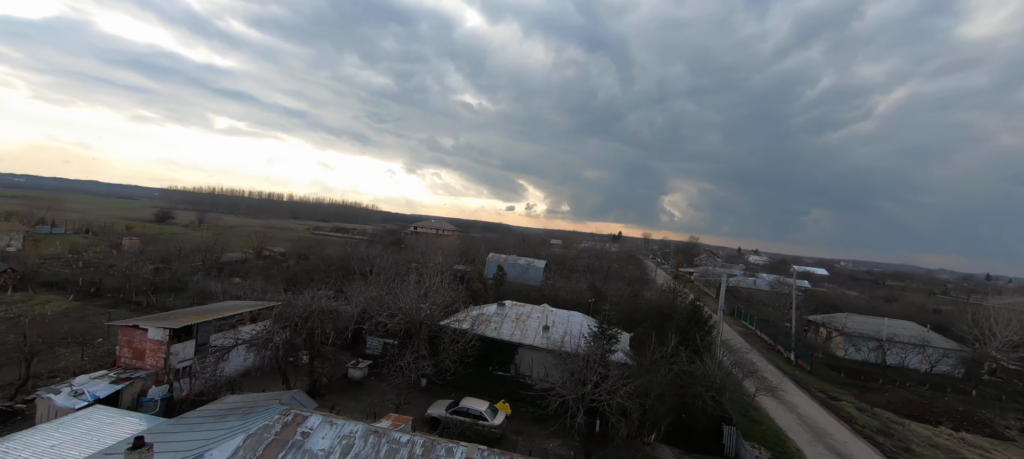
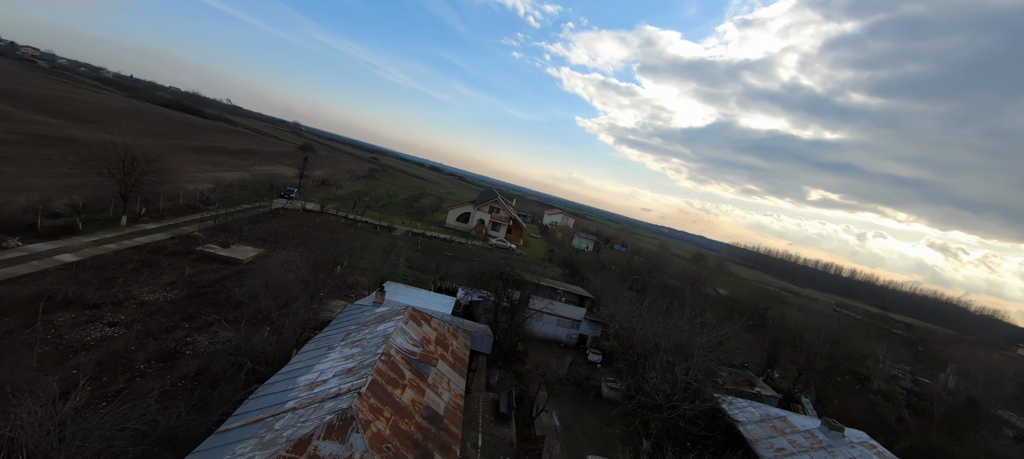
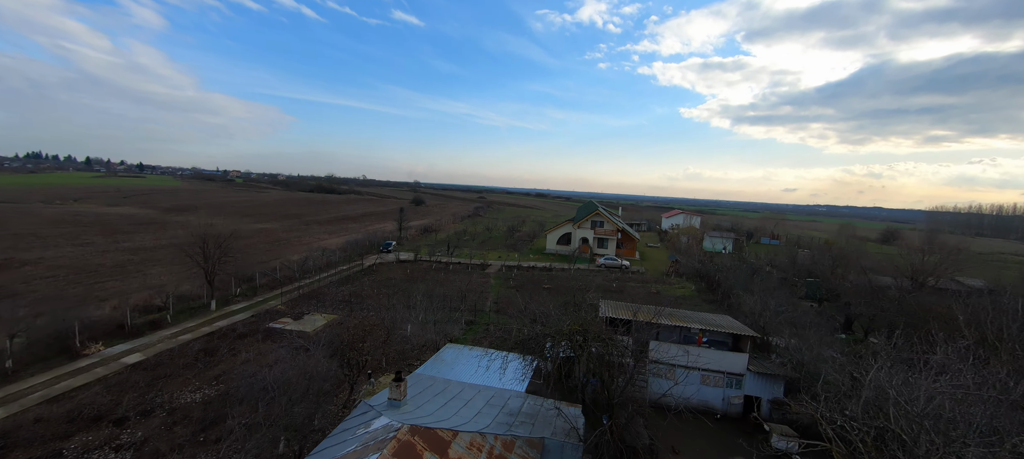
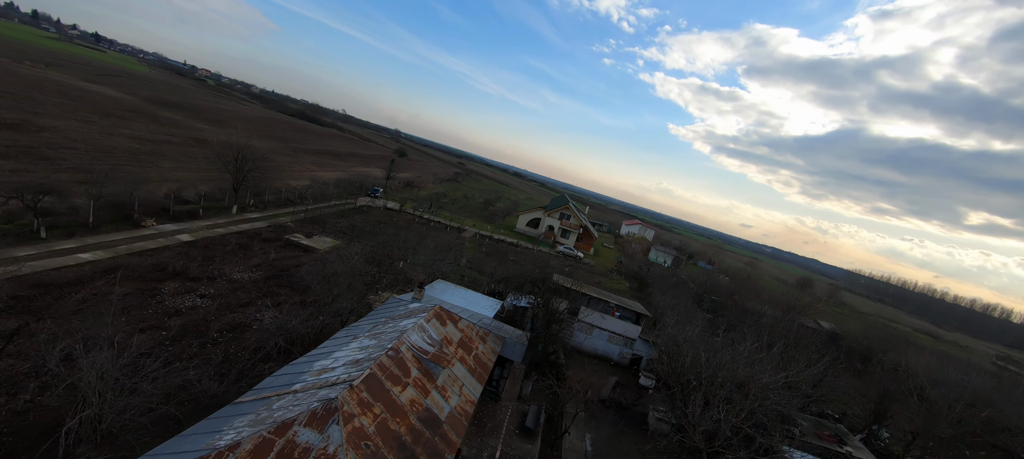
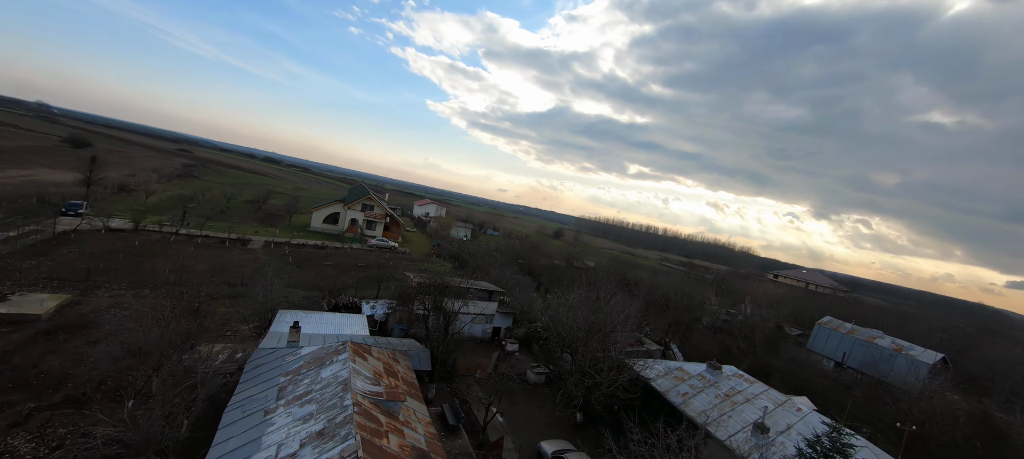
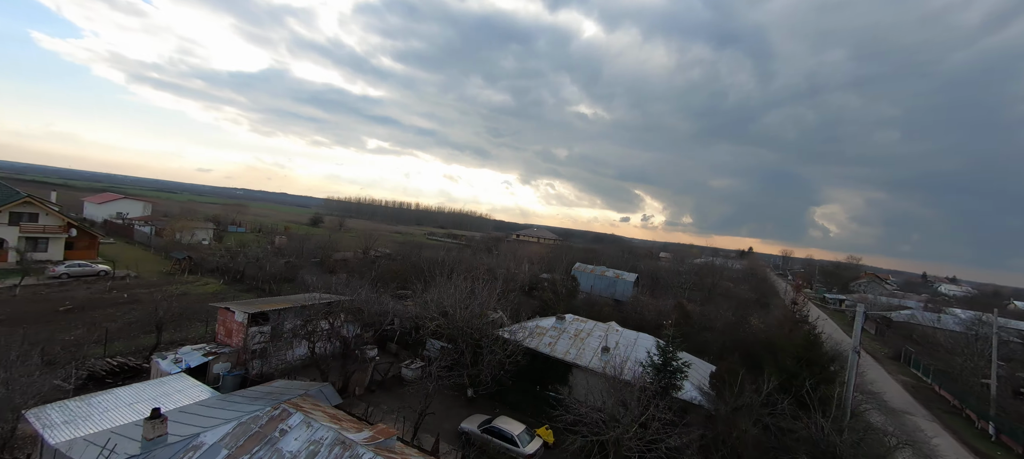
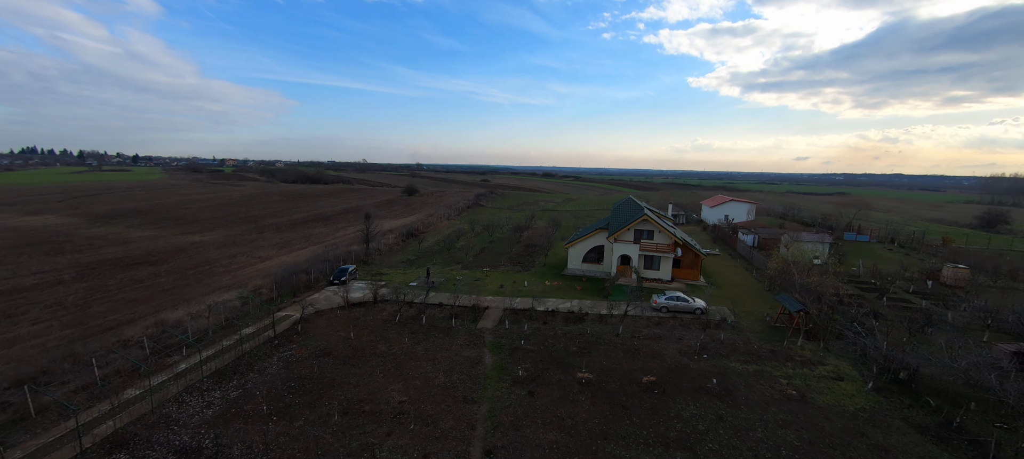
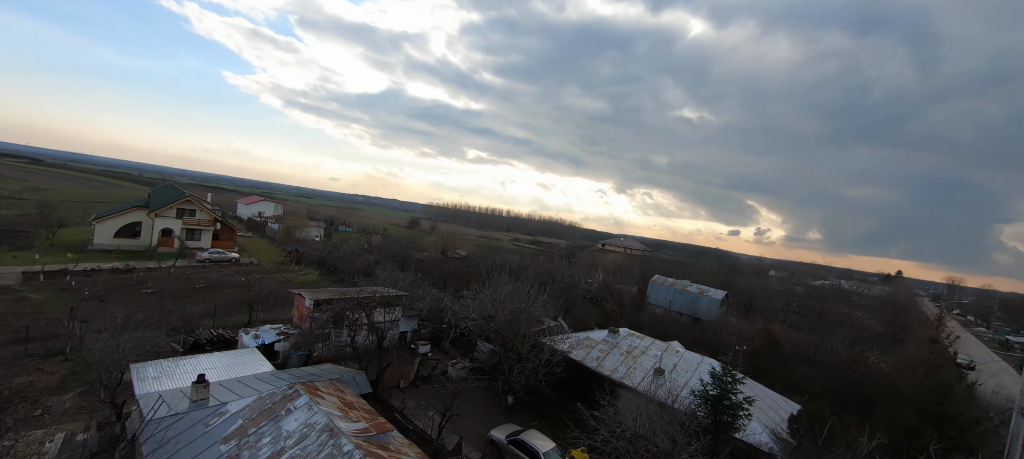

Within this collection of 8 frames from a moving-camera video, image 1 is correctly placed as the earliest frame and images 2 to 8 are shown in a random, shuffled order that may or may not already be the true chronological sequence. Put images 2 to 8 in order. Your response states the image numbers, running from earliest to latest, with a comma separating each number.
6, 8, 5, 2, 4, 3, 7
